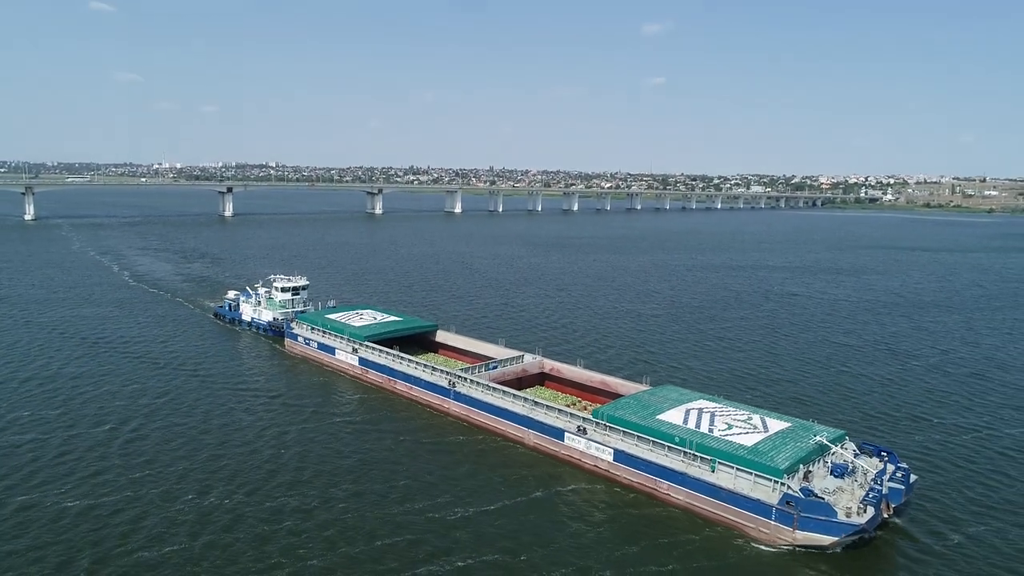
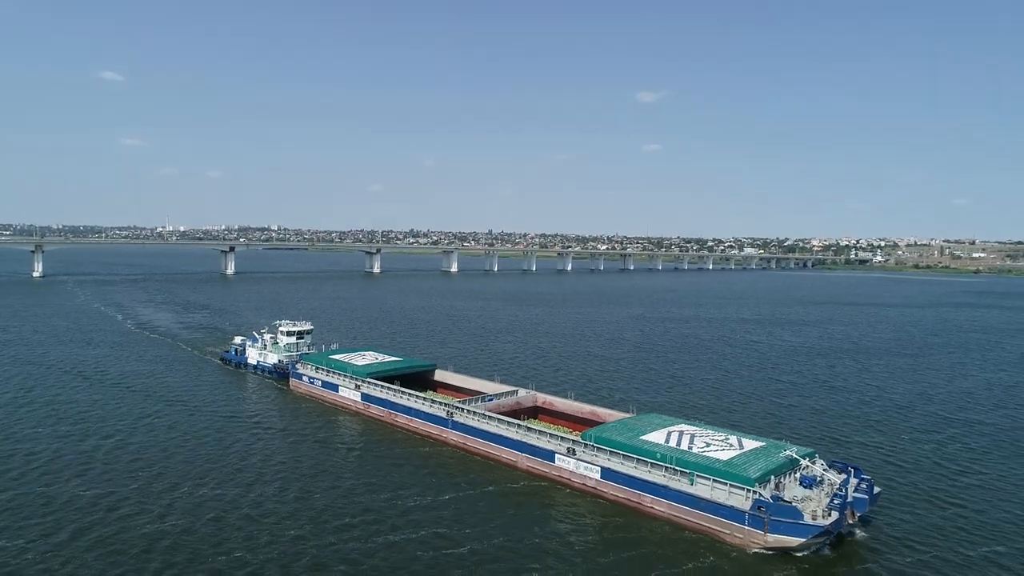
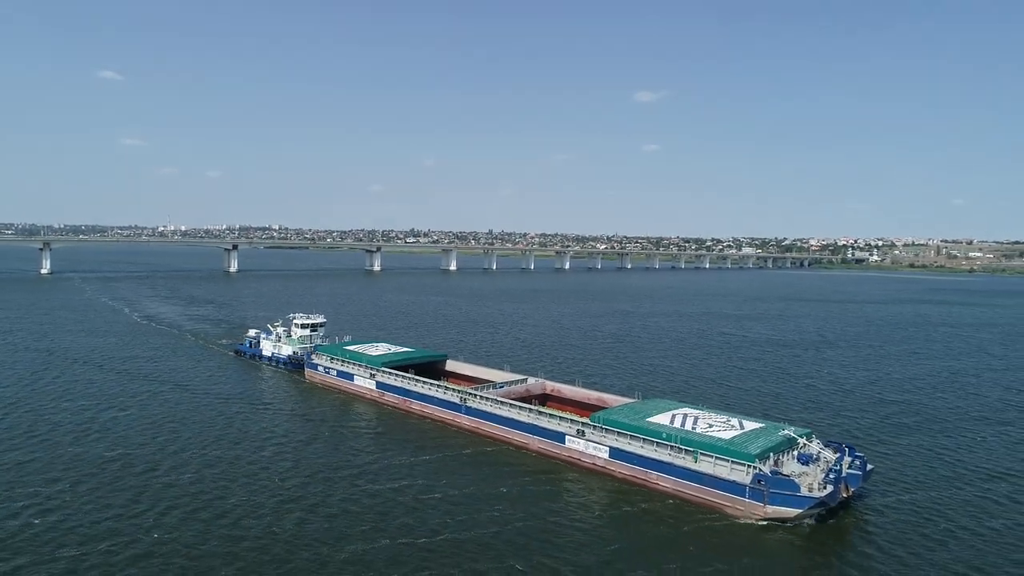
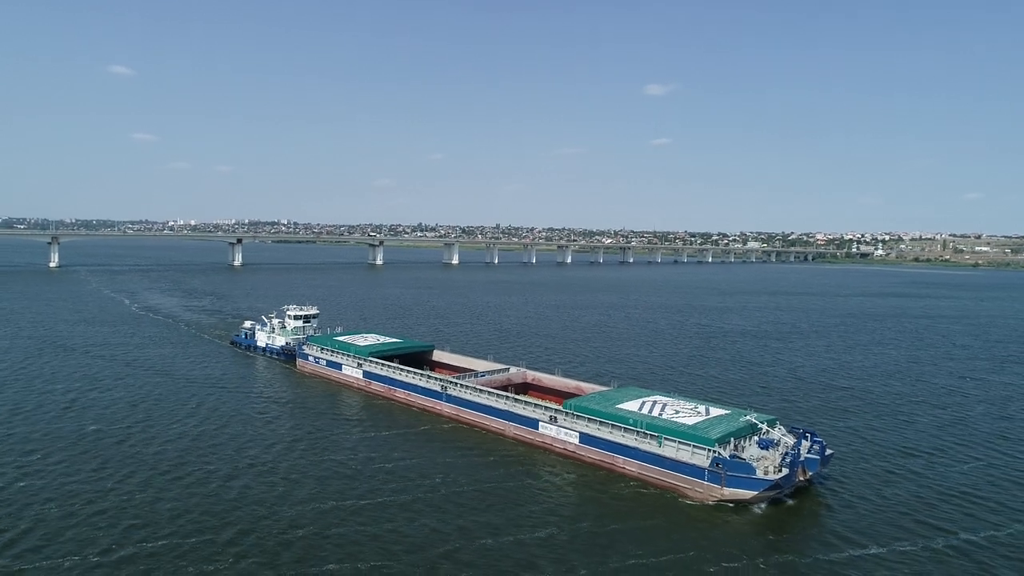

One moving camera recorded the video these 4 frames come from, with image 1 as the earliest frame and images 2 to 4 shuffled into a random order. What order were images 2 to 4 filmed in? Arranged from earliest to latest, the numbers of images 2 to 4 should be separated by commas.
2, 3, 4
